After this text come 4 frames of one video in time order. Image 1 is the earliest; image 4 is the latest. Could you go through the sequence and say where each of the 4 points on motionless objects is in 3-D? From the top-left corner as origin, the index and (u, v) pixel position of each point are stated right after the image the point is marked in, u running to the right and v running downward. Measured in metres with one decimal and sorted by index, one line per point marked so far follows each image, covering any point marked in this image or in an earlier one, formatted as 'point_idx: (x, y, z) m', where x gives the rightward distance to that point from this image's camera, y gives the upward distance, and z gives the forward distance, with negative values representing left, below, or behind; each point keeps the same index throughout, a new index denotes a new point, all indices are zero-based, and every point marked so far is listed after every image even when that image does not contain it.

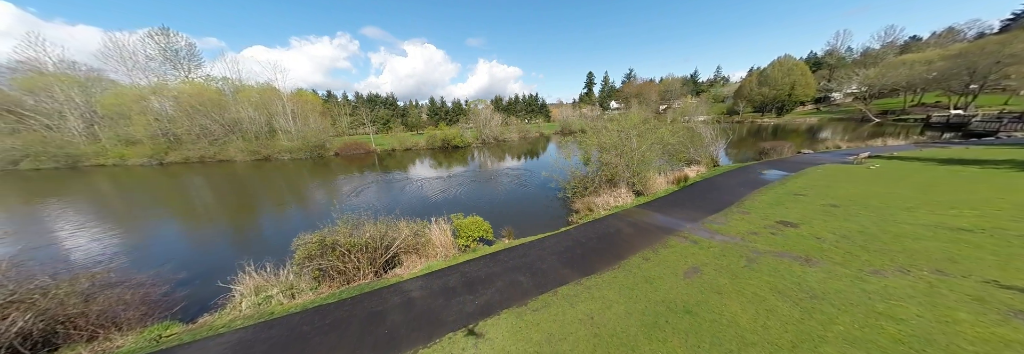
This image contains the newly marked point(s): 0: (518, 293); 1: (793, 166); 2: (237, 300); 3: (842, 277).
0: (+0.1, -1.9, +3.9) m
1: (+13.1, +0.5, +11.1) m
2: (-5.2, -2.3, +4.5) m
3: (+4.9, -1.5, +3.5) m
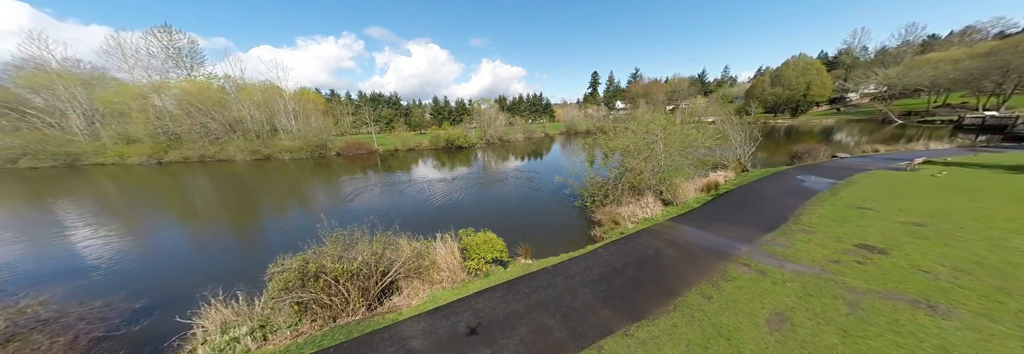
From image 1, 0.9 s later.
0: (+0.5, -2.1, +2.9) m
1: (+13.6, +0.2, +10.0) m
2: (-4.8, -2.5, +3.6) m
3: (+5.3, -1.7, +2.6) m
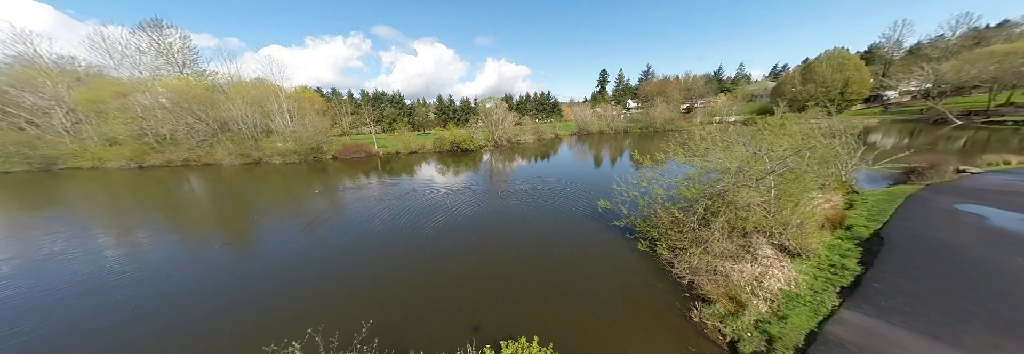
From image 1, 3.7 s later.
0: (+1.3, -2.9, +0.2) m
1: (+14.6, -0.7, +7.1) m
2: (-4.0, -3.3, +1.0) m
3: (+6.1, -2.6, -0.3) m
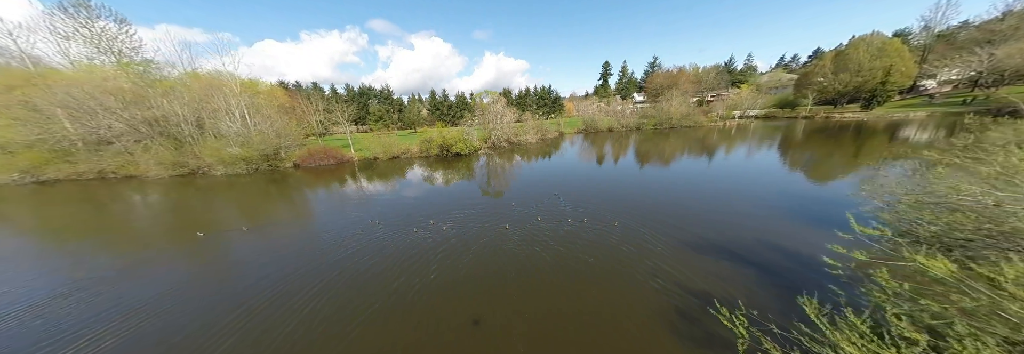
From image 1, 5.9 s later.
0: (+1.6, -4.4, -4.5) m
1: (+14.8, -1.9, +2.4) m
2: (-3.7, -4.8, -3.7) m
3: (+6.4, -4.0, -4.9) m
